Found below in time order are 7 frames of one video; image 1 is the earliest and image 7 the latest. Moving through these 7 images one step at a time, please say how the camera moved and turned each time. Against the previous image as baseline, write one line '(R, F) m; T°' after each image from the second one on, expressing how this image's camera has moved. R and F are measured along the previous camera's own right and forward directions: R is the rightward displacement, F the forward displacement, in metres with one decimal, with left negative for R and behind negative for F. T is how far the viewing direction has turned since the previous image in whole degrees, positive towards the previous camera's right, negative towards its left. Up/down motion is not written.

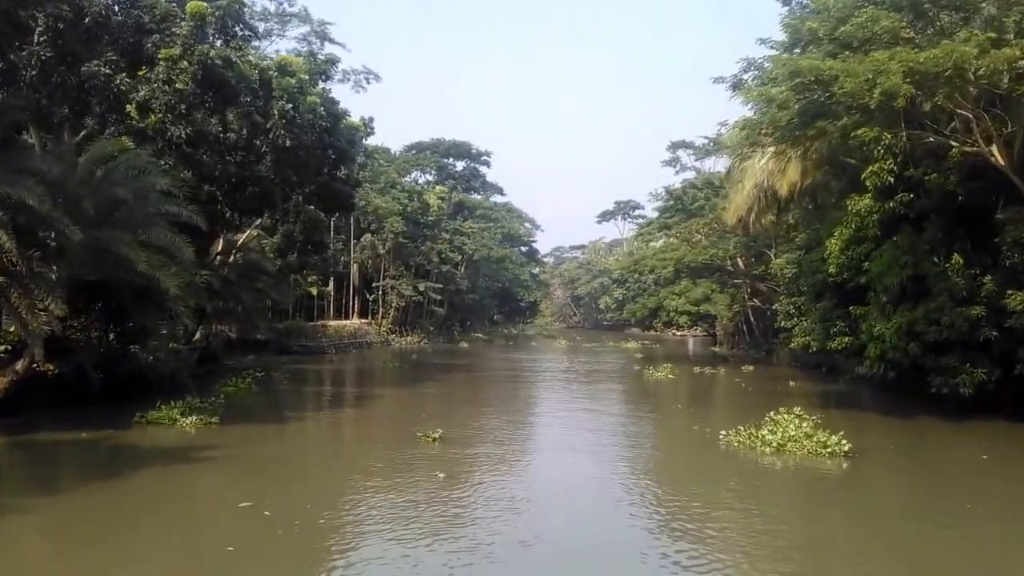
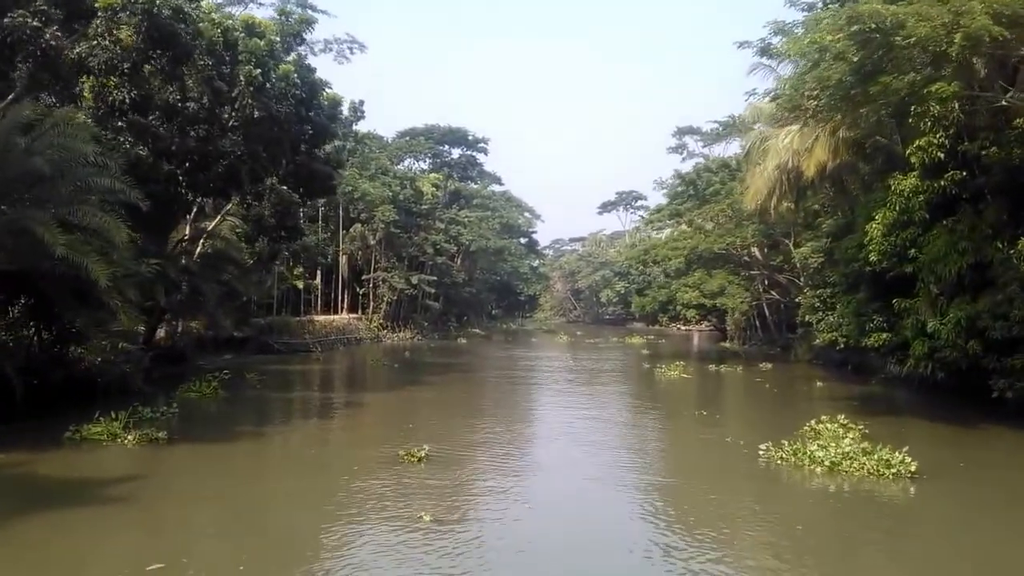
(0.0, +2.1) m; 0°
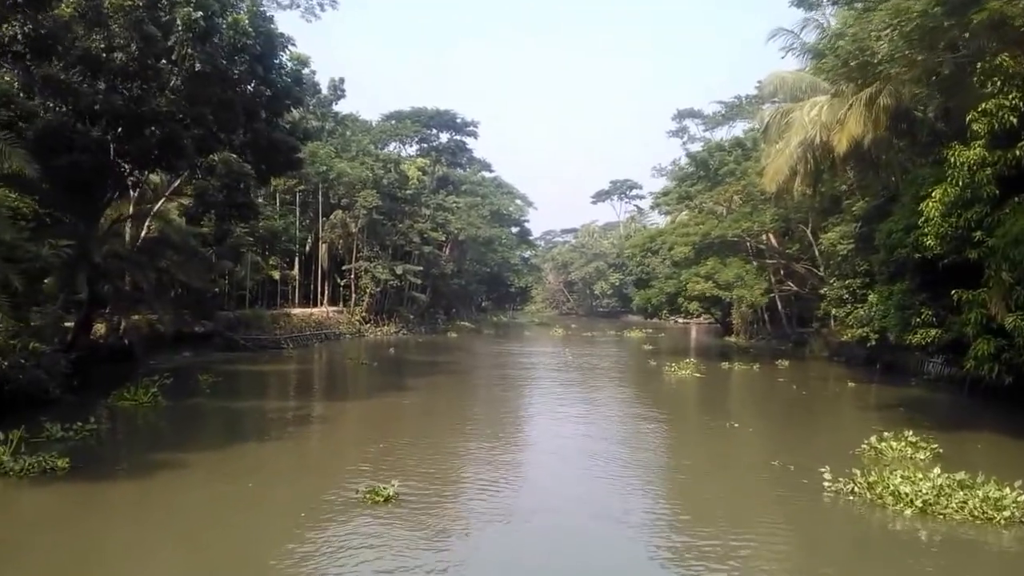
(-0.1, +2.4) m; +1°
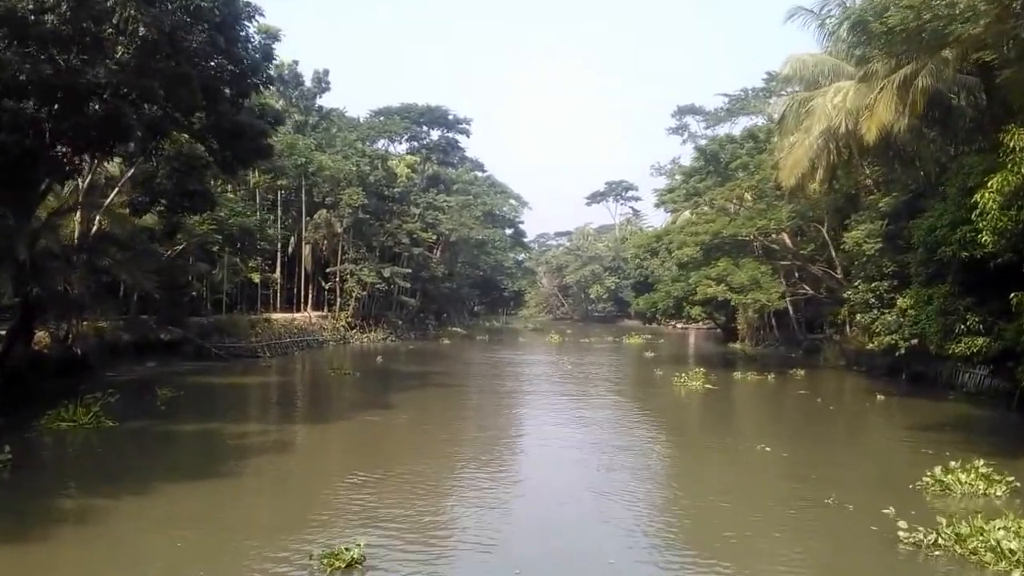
(-0.1, +1.8) m; +1°
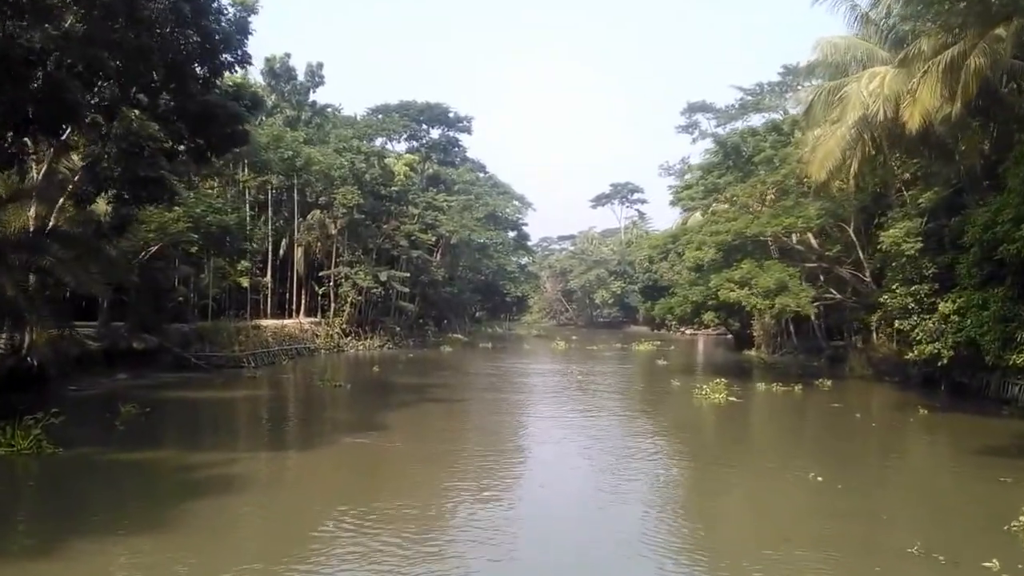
(-0.1, +1.6) m; 0°
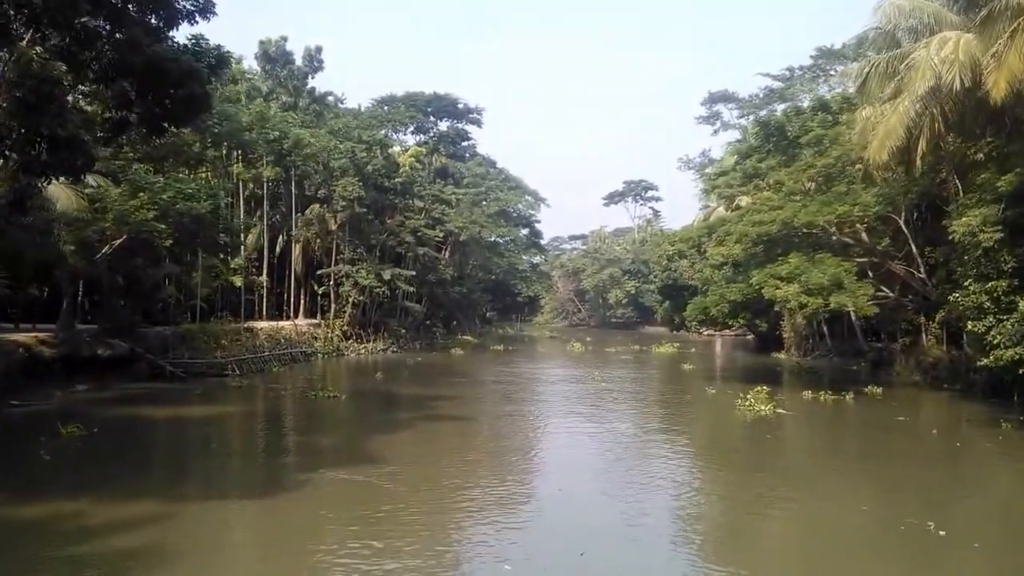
(-0.1, +2.1) m; -1°
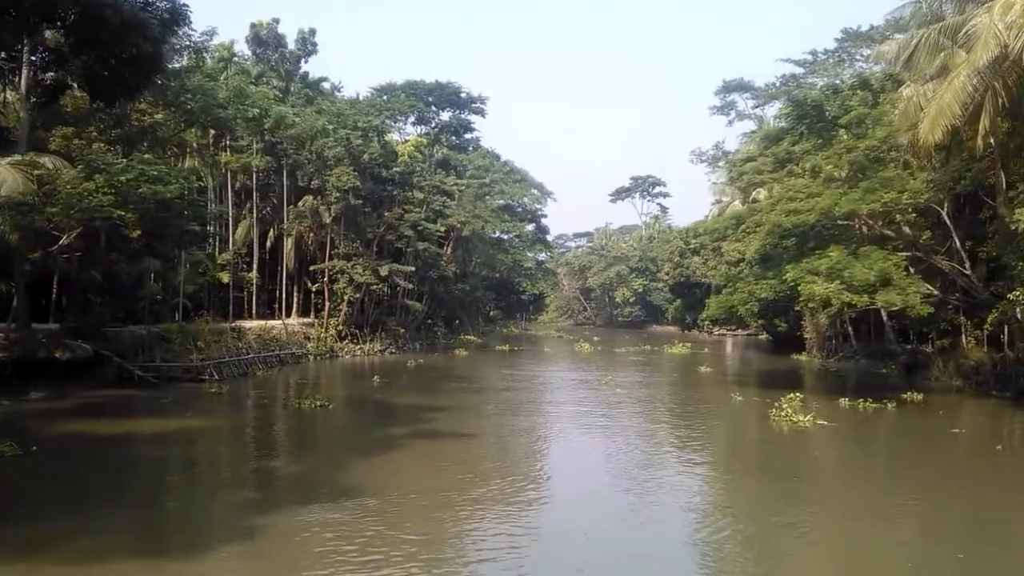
(-0.1, +1.7) m; 0°
